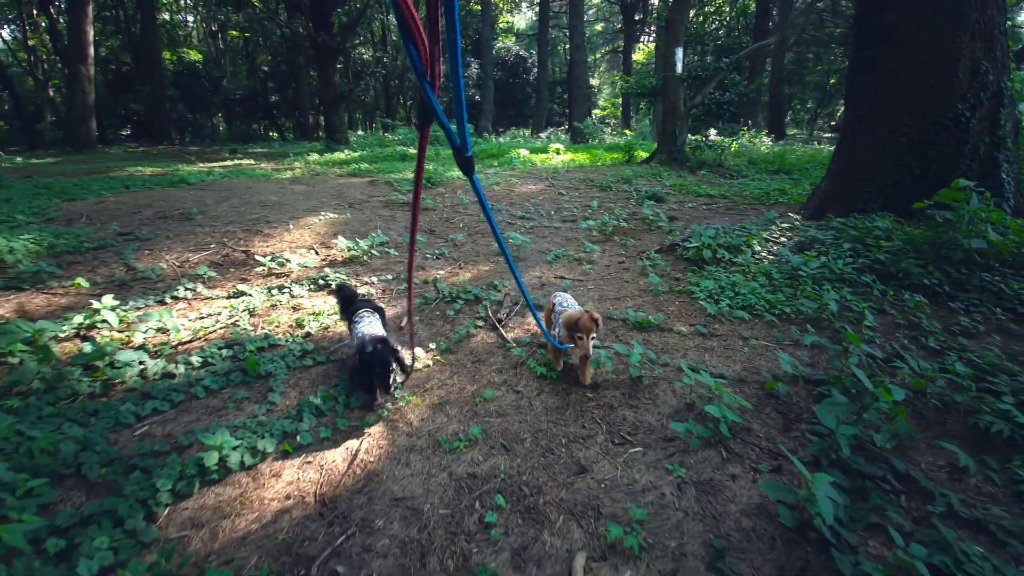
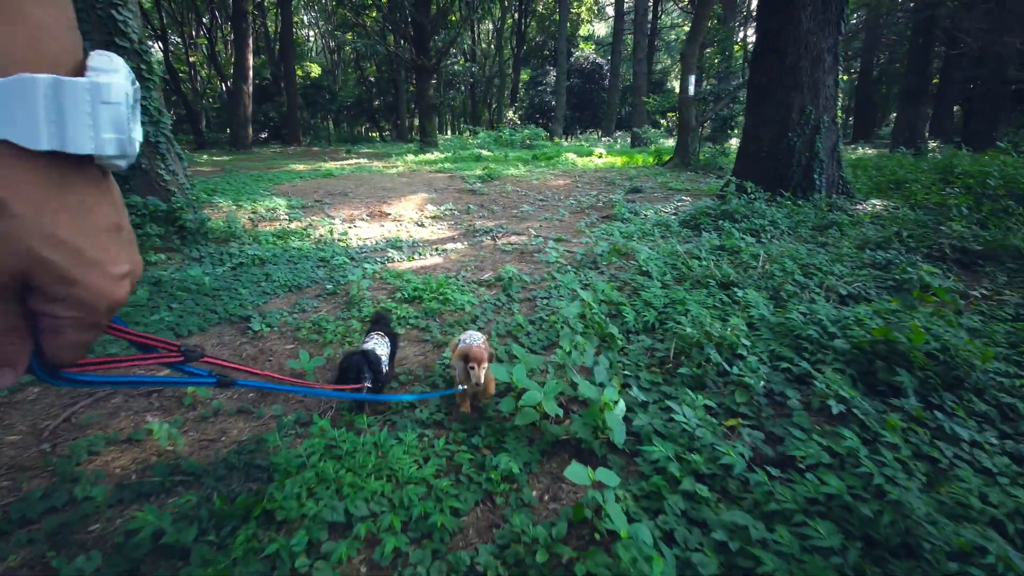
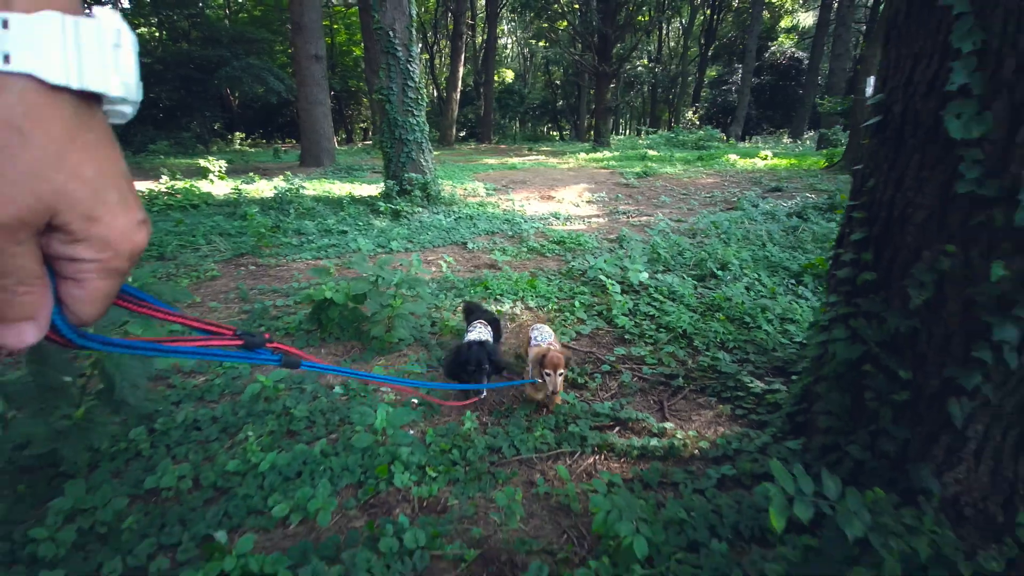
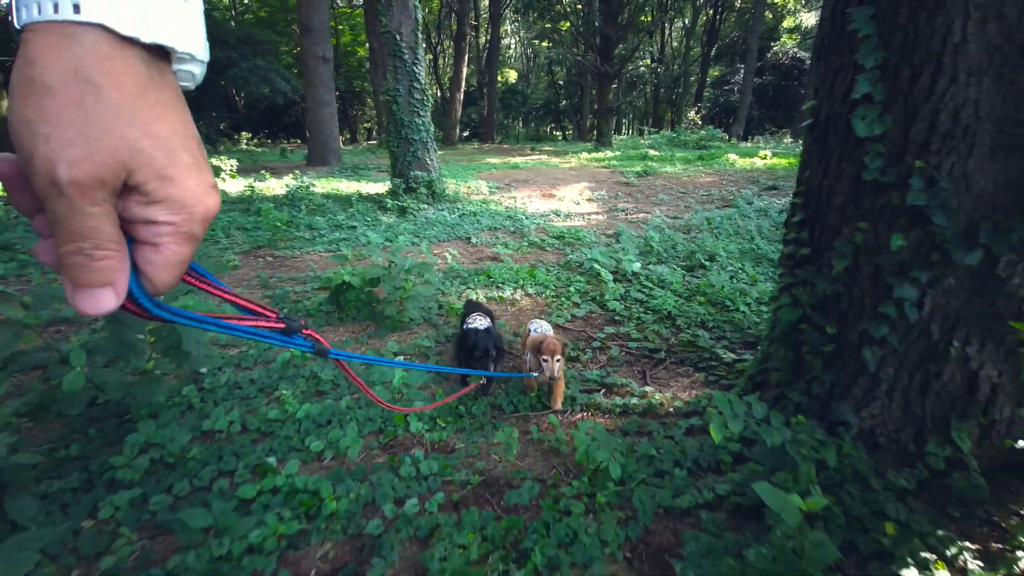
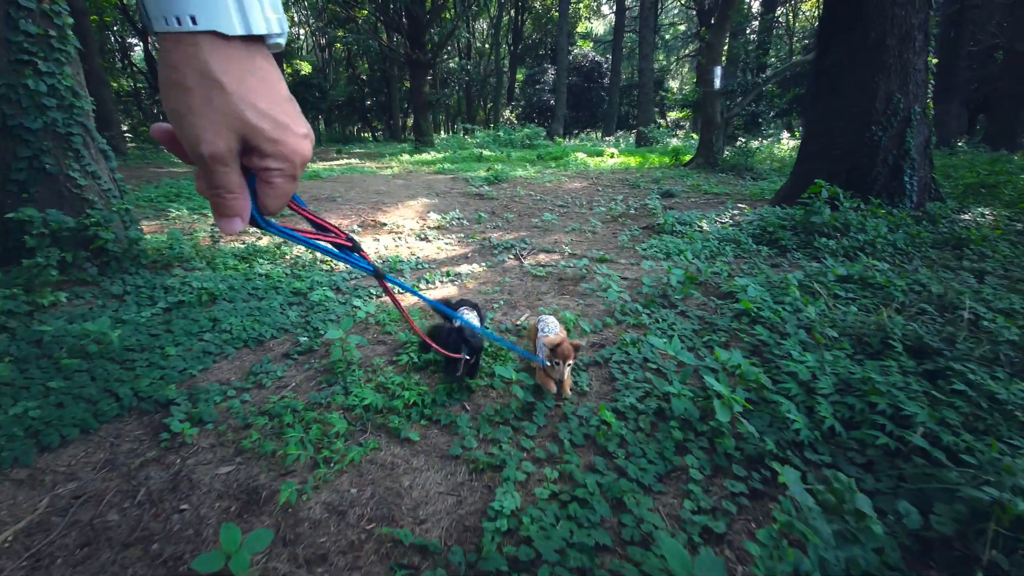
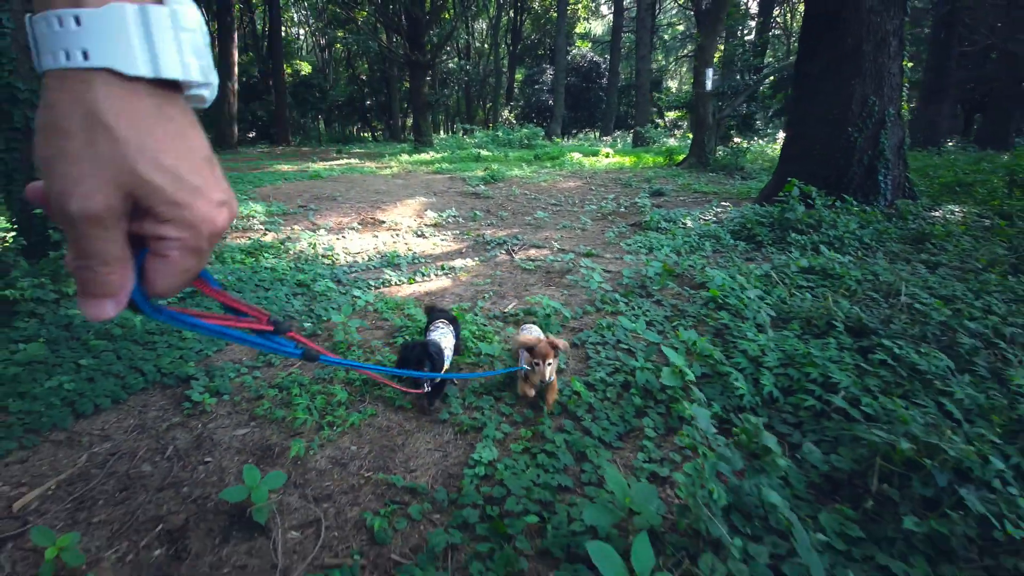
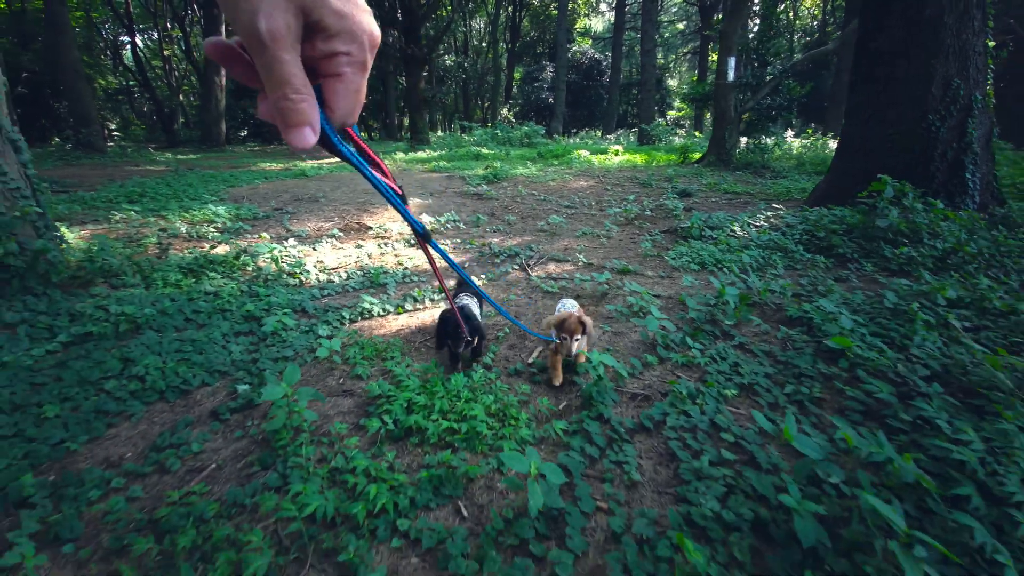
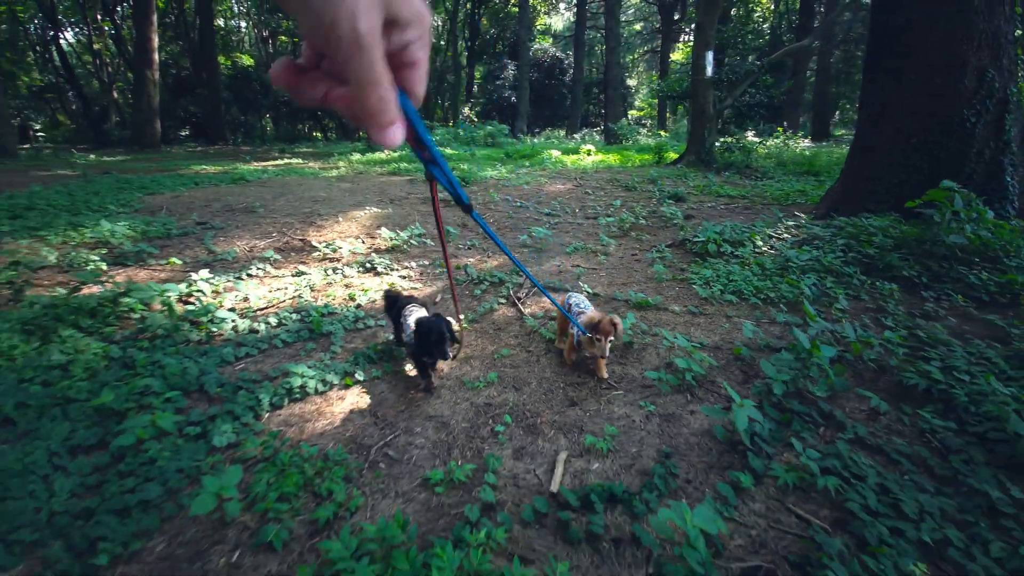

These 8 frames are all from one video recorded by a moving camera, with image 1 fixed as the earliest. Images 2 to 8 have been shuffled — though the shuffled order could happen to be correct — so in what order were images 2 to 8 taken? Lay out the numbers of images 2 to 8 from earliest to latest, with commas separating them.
8, 7, 5, 6, 2, 3, 4
